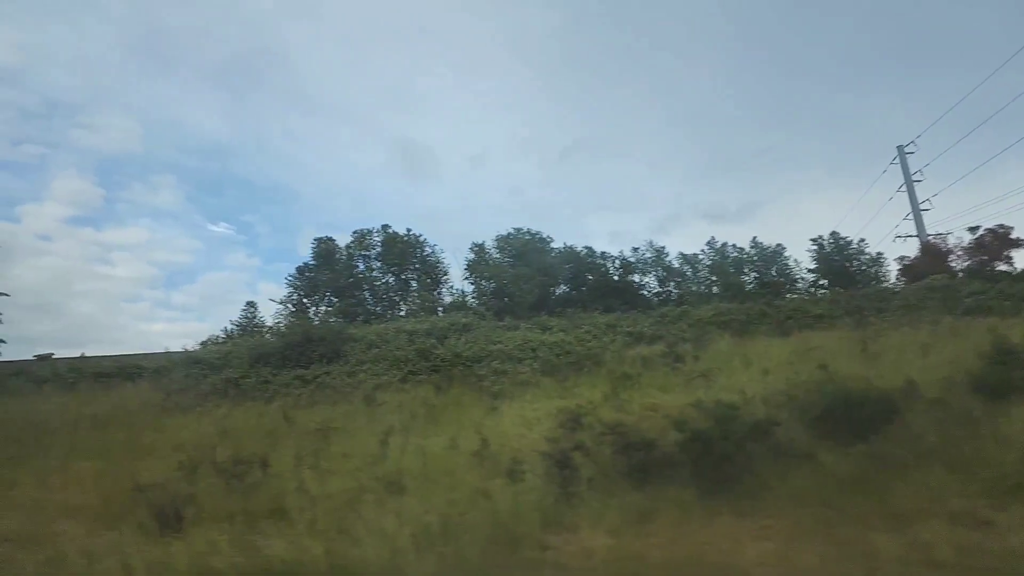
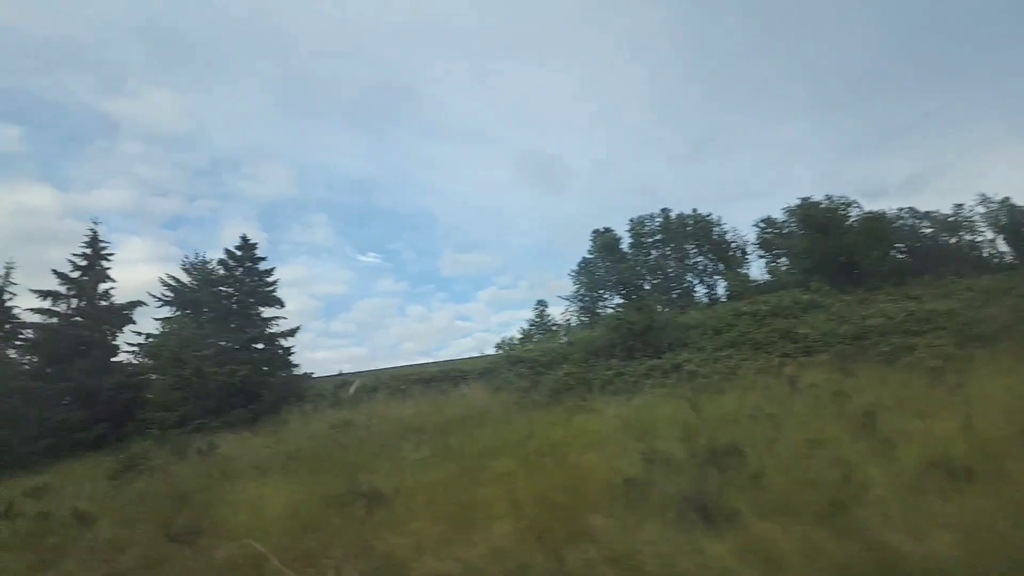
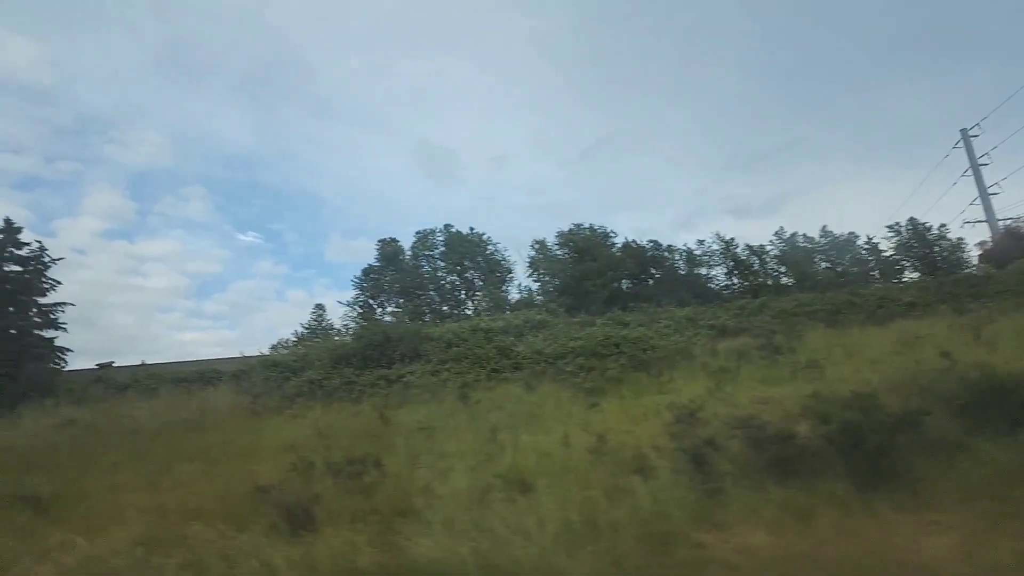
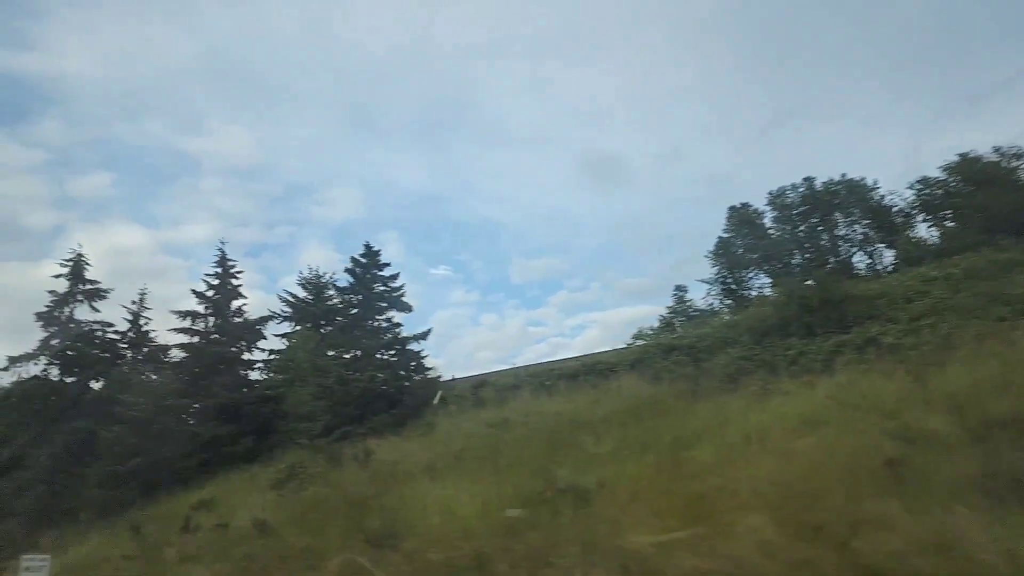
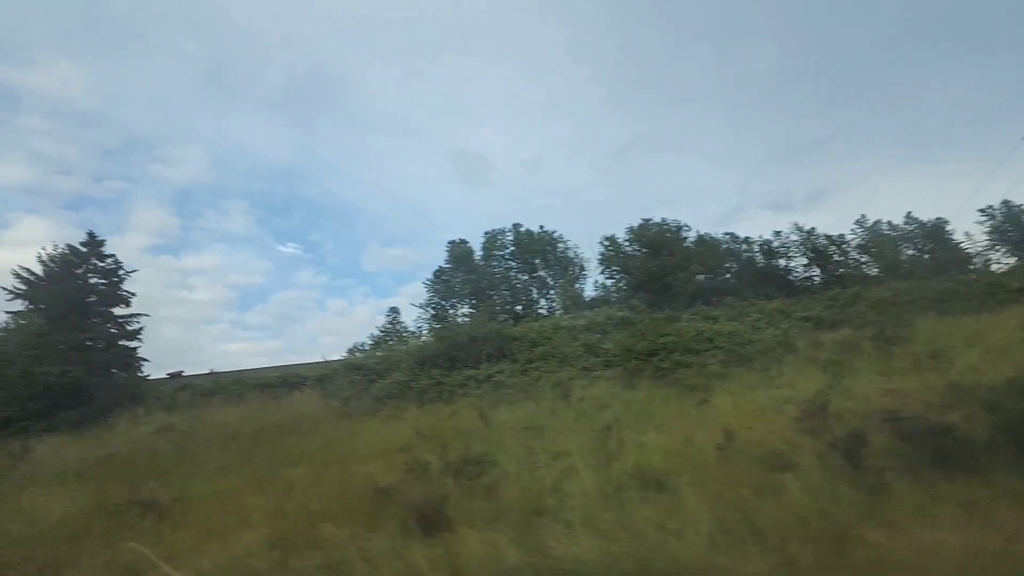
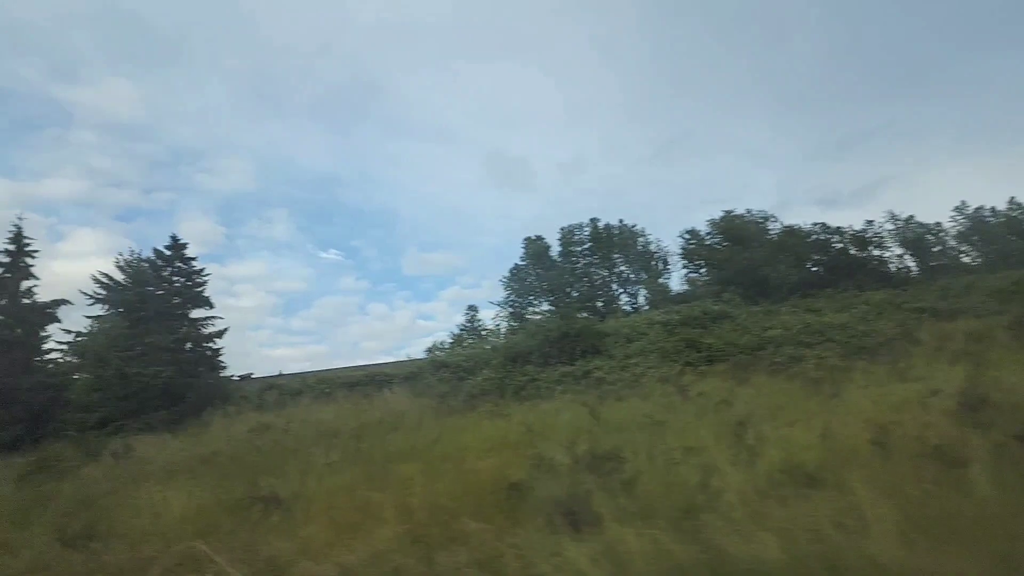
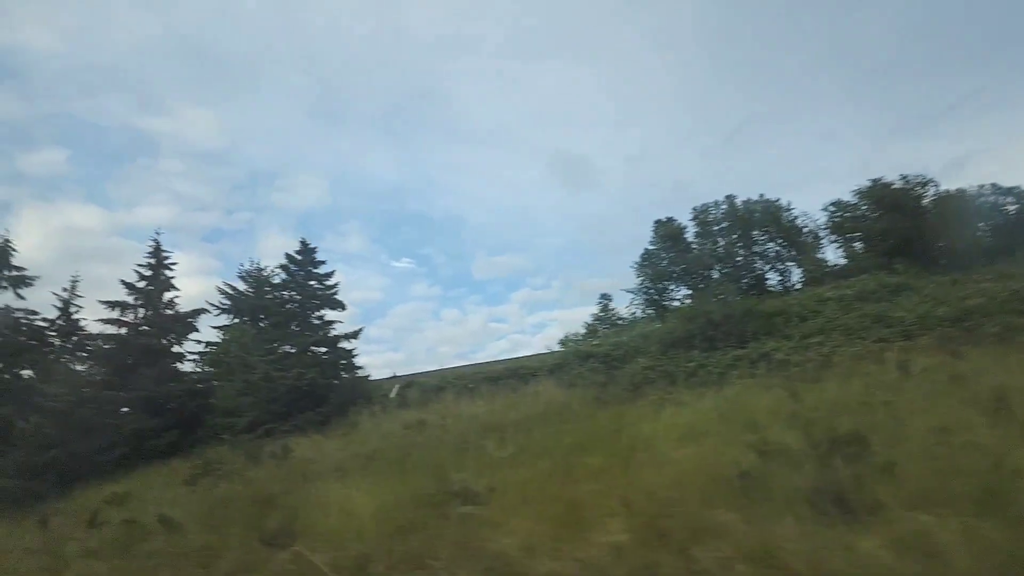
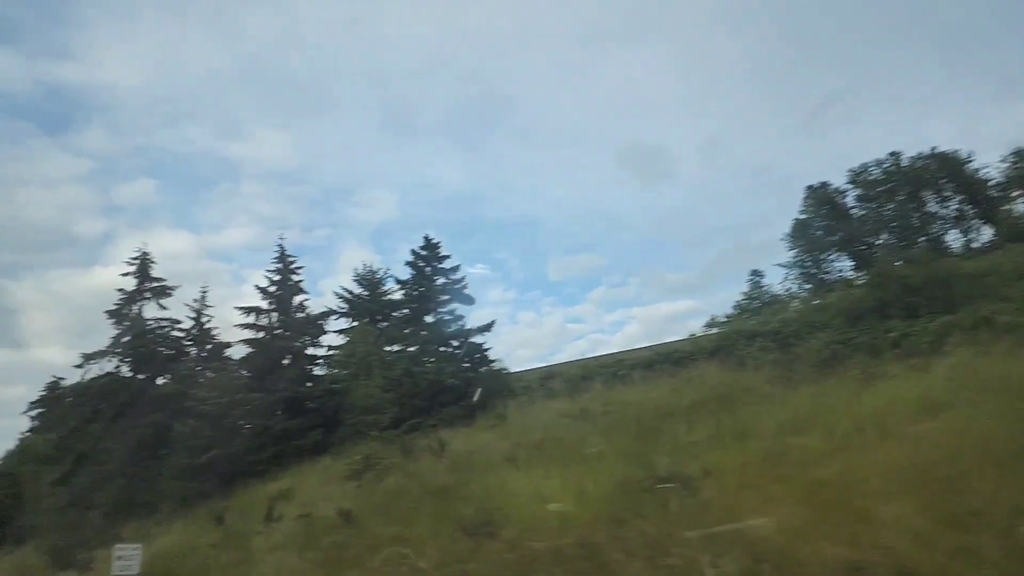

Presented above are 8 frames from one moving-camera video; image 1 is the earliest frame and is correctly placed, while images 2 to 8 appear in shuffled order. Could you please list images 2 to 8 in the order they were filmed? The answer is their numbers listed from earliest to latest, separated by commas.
3, 5, 6, 2, 7, 4, 8
